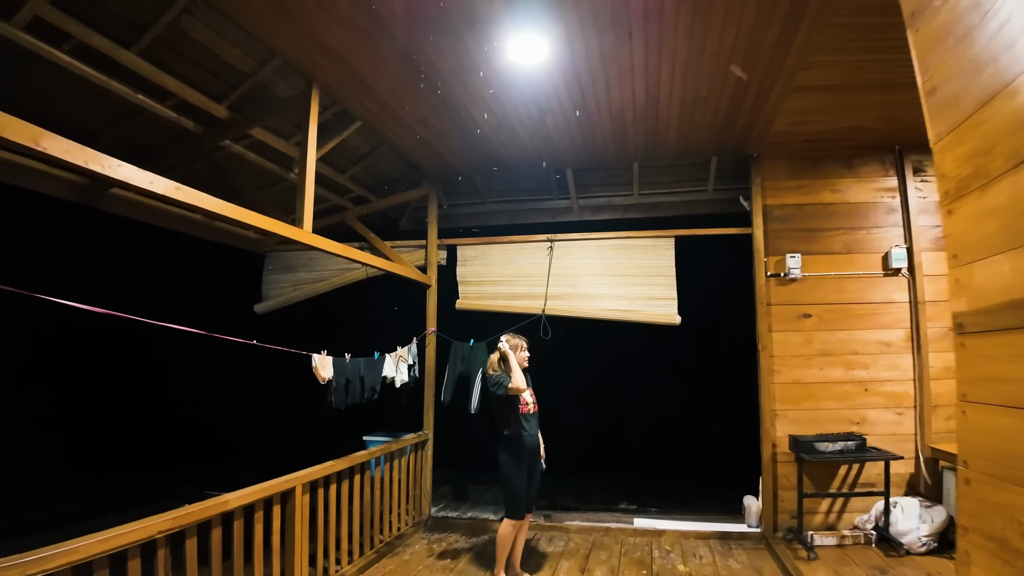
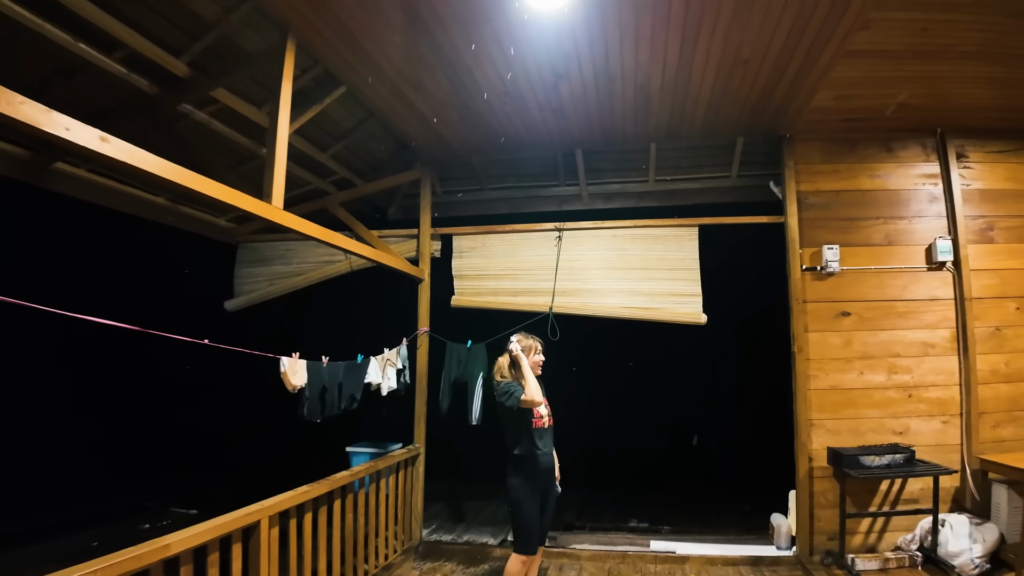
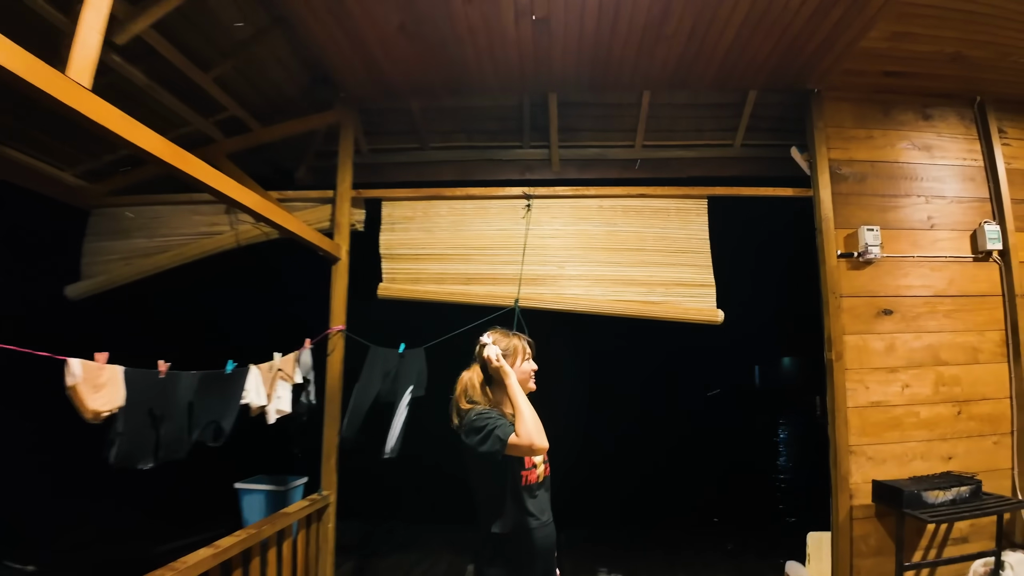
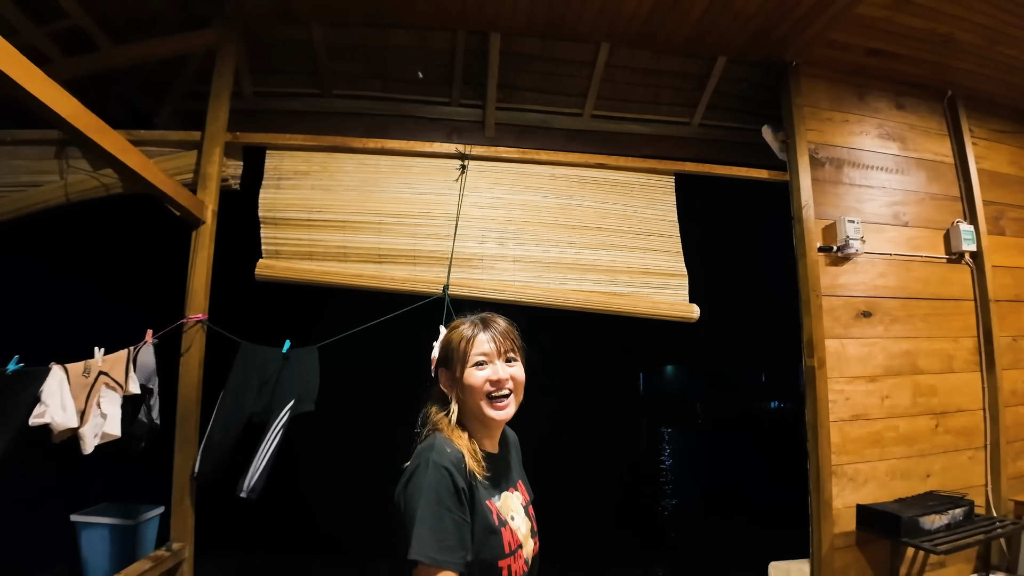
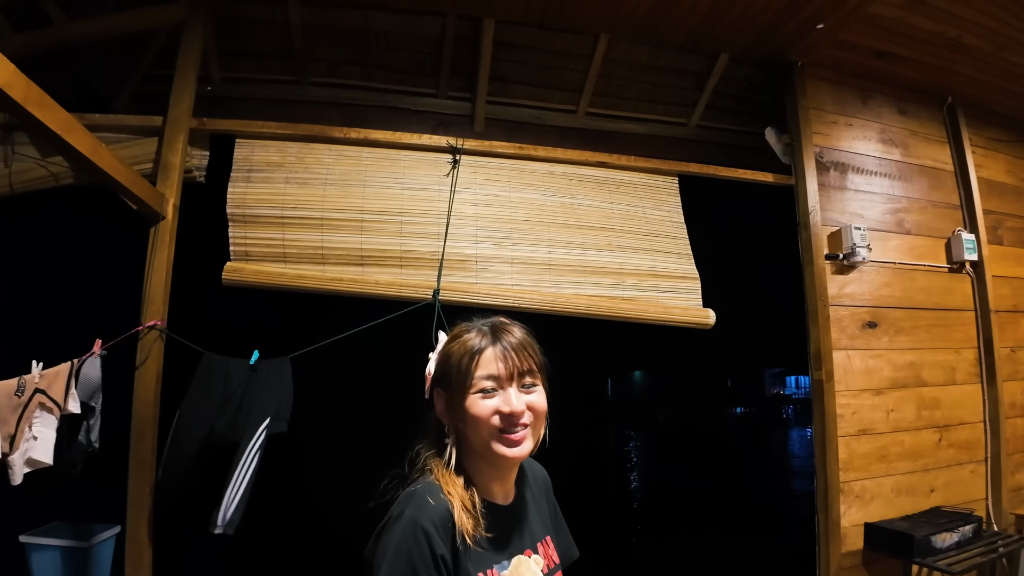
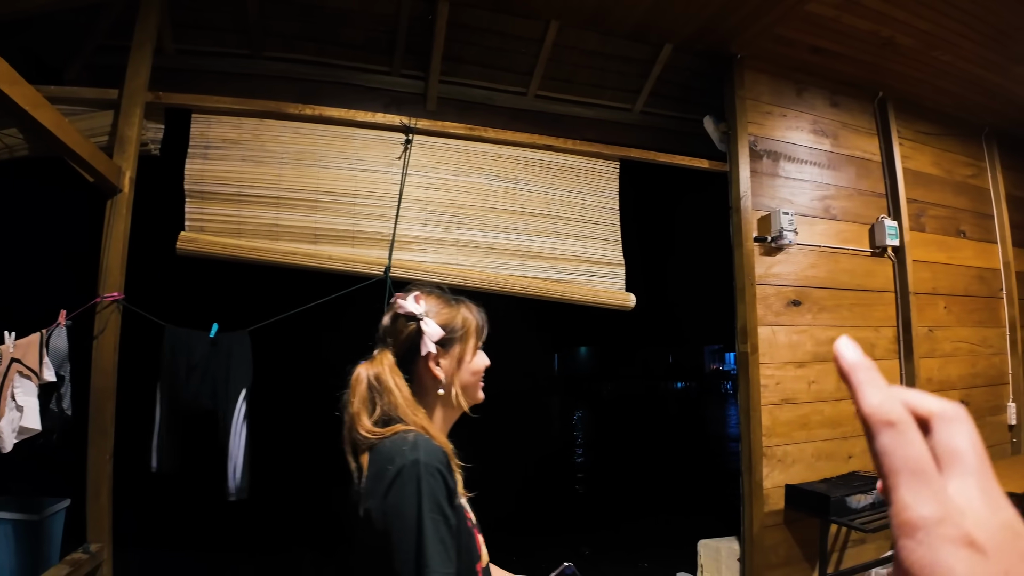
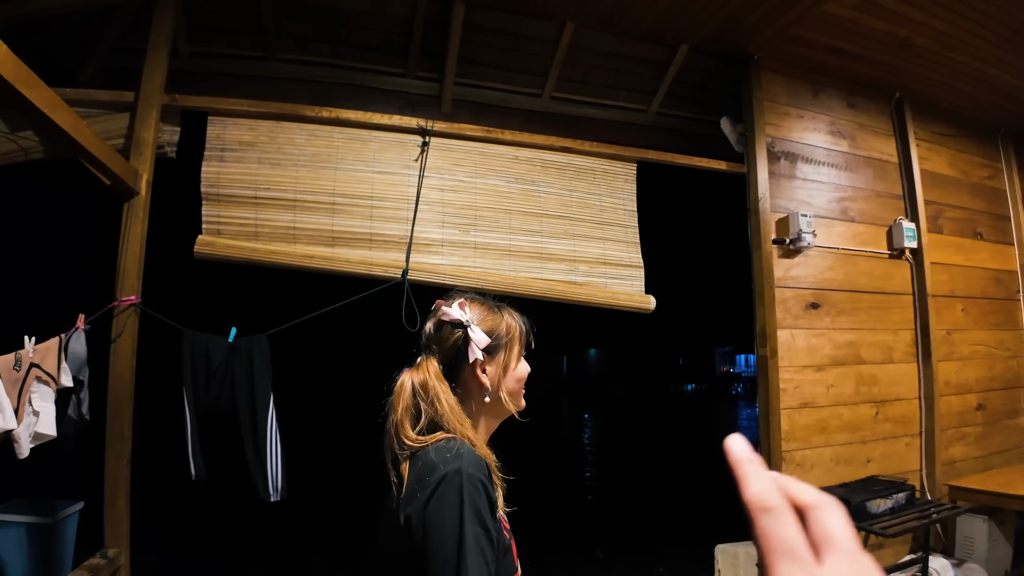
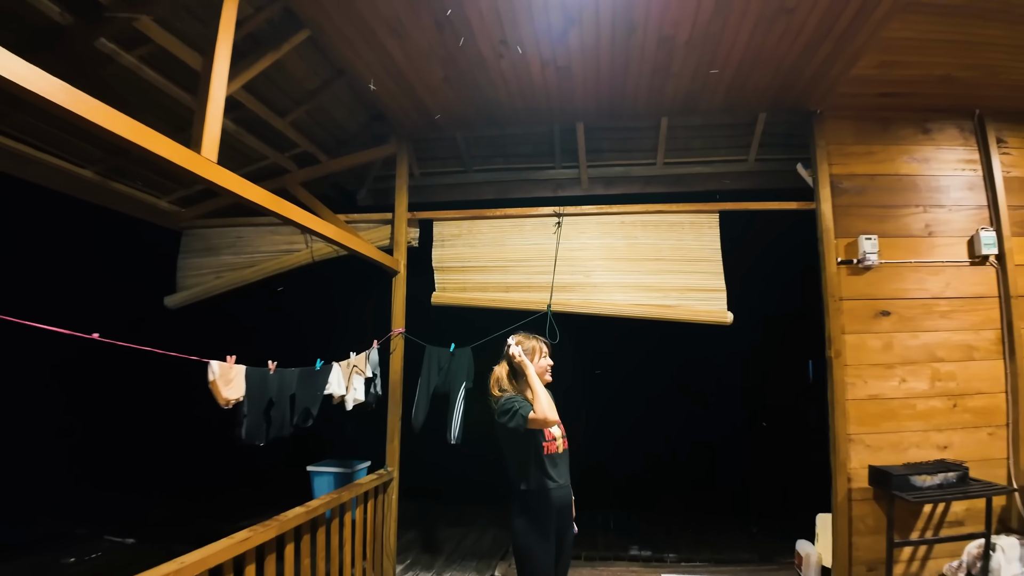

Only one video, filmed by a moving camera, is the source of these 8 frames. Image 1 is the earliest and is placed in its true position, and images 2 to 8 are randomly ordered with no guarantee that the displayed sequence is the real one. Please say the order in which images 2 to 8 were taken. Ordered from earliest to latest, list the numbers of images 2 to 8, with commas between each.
2, 8, 3, 4, 5, 7, 6
